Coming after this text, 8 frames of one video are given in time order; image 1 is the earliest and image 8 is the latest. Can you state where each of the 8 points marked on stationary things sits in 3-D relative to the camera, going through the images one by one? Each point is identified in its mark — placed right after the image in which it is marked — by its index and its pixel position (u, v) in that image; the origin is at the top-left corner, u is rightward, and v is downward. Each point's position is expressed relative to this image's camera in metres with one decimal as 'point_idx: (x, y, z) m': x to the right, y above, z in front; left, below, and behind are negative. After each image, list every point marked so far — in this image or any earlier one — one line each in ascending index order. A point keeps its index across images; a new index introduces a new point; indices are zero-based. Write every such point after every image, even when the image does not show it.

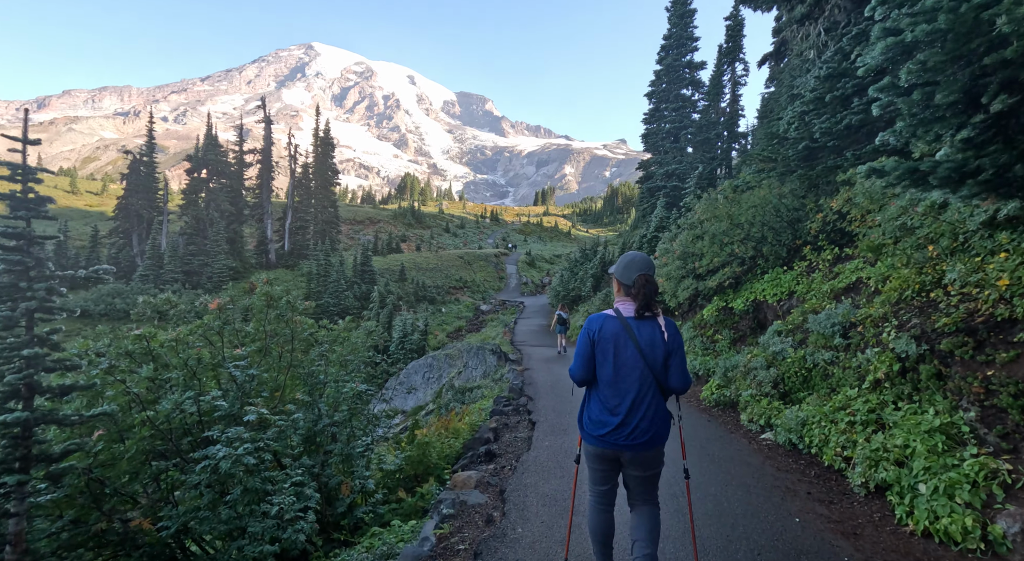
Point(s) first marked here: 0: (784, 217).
0: (+6.3, +1.5, +12.4) m
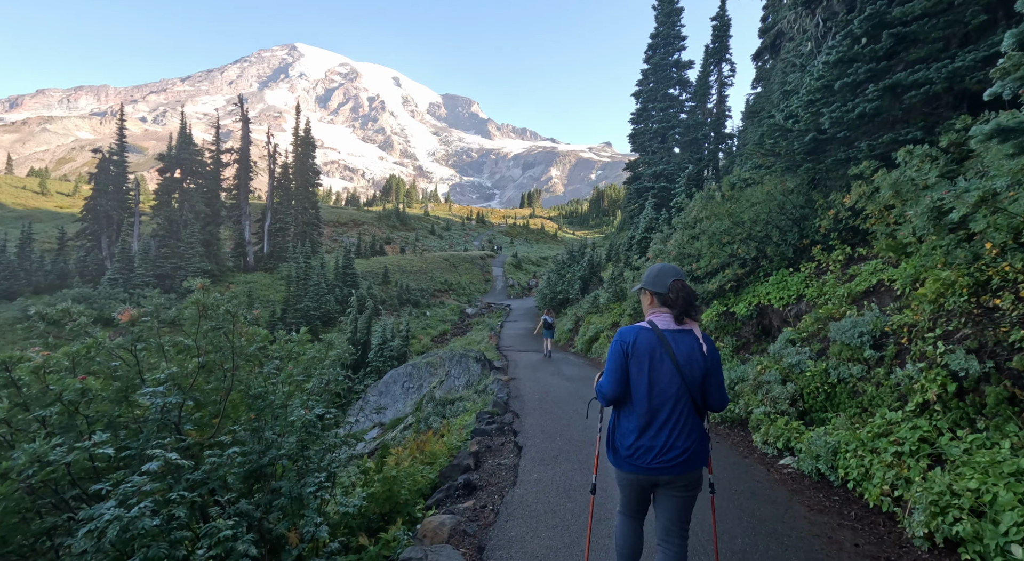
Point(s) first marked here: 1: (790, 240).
0: (+6.0, +1.4, +11.5) m
1: (+5.9, +0.8, +11.3) m
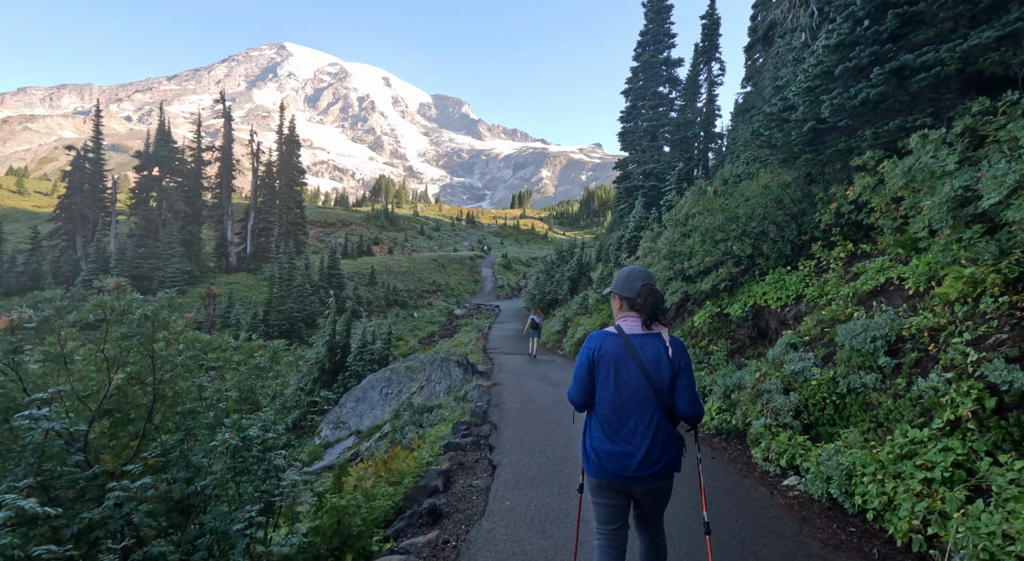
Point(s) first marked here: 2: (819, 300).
0: (+5.6, +1.4, +10.7) m
1: (+5.5, +0.9, +10.6) m
2: (+5.2, -0.3, +9.0) m
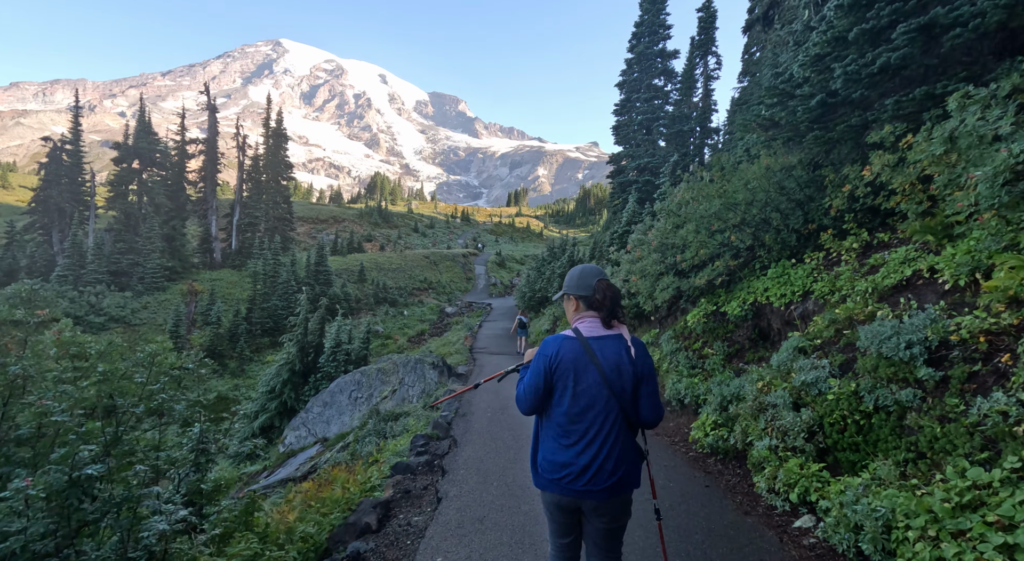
0: (+5.0, +1.5, +9.5) m
1: (+5.0, +1.0, +9.3) m
2: (+4.6, -0.2, +7.7) m
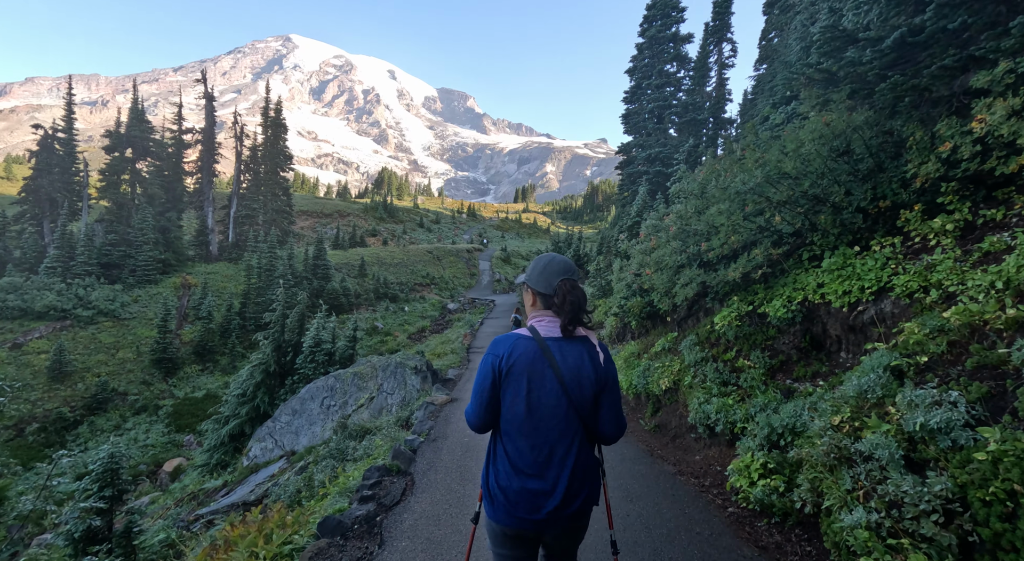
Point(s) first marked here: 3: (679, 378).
0: (+4.8, +1.6, +7.4) m
1: (+4.7, +1.0, +7.2) m
2: (+4.4, -0.2, +5.7) m
3: (+2.7, -1.6, +8.7) m
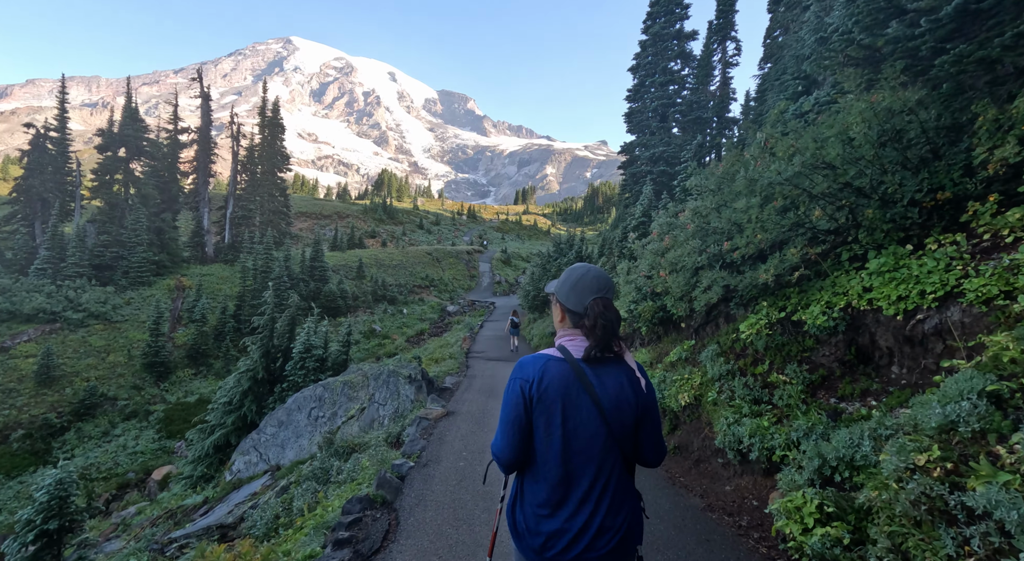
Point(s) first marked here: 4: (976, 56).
0: (+4.8, +1.6, +6.5) m
1: (+4.8, +1.0, +6.3) m
2: (+4.4, -0.2, +4.7) m
3: (+2.8, -1.6, +7.8) m
4: (+5.2, +2.5, +5.9) m
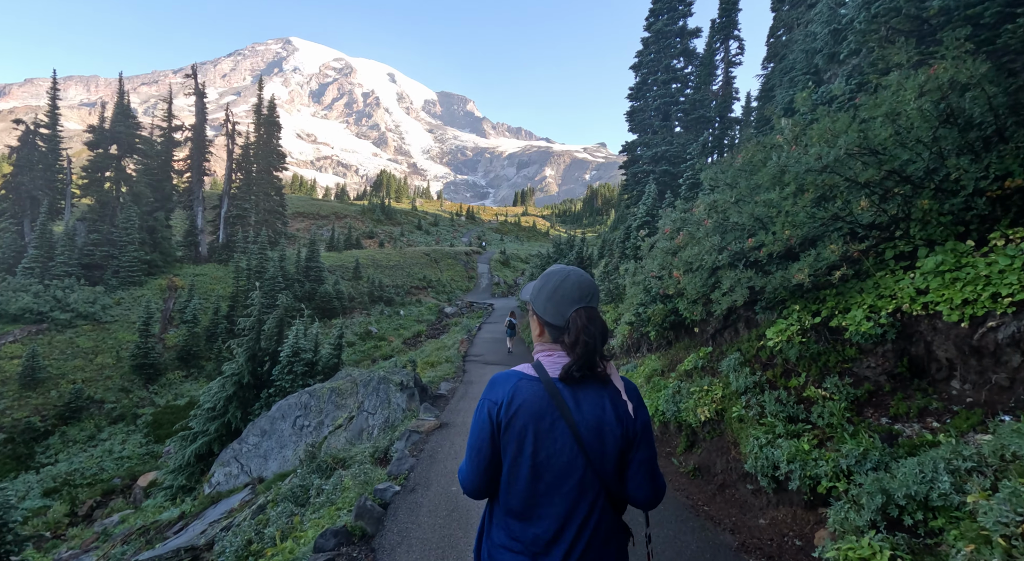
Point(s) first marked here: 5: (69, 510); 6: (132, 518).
0: (+4.8, +1.6, +5.6) m
1: (+4.8, +1.0, +5.4) m
2: (+4.4, -0.2, +3.9) m
3: (+2.8, -1.6, +6.9) m
4: (+5.2, +2.5, +5.1) m
5: (-13.3, -6.9, +15.9) m
6: (-10.3, -6.5, +14.4) m
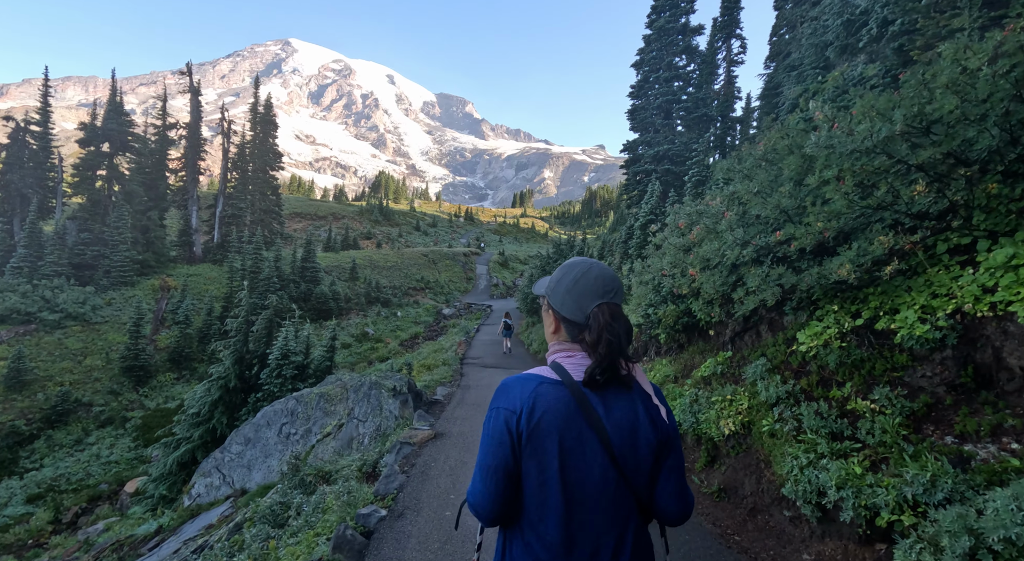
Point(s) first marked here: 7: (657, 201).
0: (+4.9, +1.6, +4.9) m
1: (+4.8, +1.0, +4.7) m
2: (+4.5, -0.2, +3.1) m
3: (+2.8, -1.6, +6.2) m
4: (+5.2, +2.5, +4.4) m
5: (-13.3, -6.8, +15.1) m
6: (-10.4, -6.4, +13.6) m
7: (+5.3, +3.1, +19.3) m
